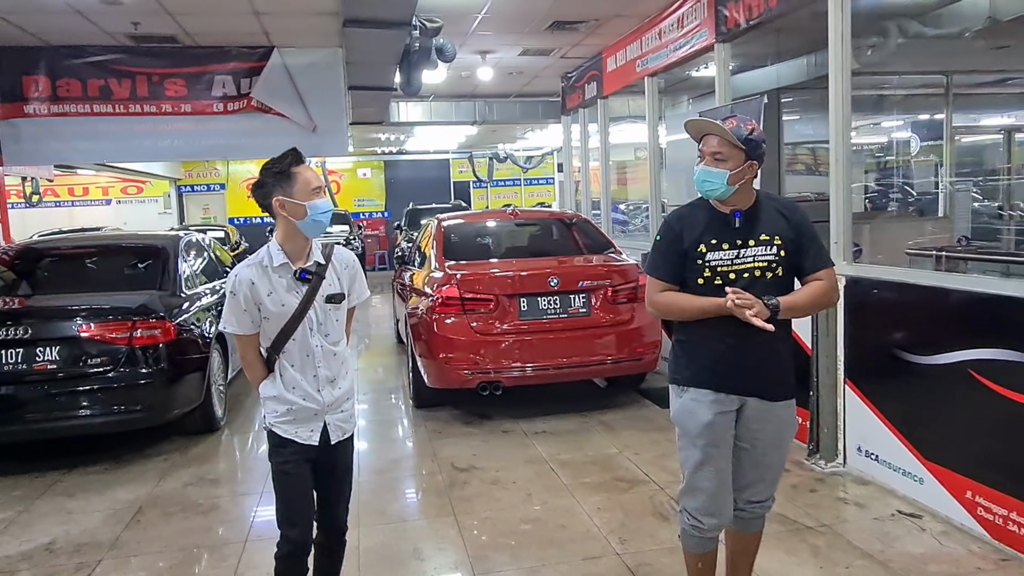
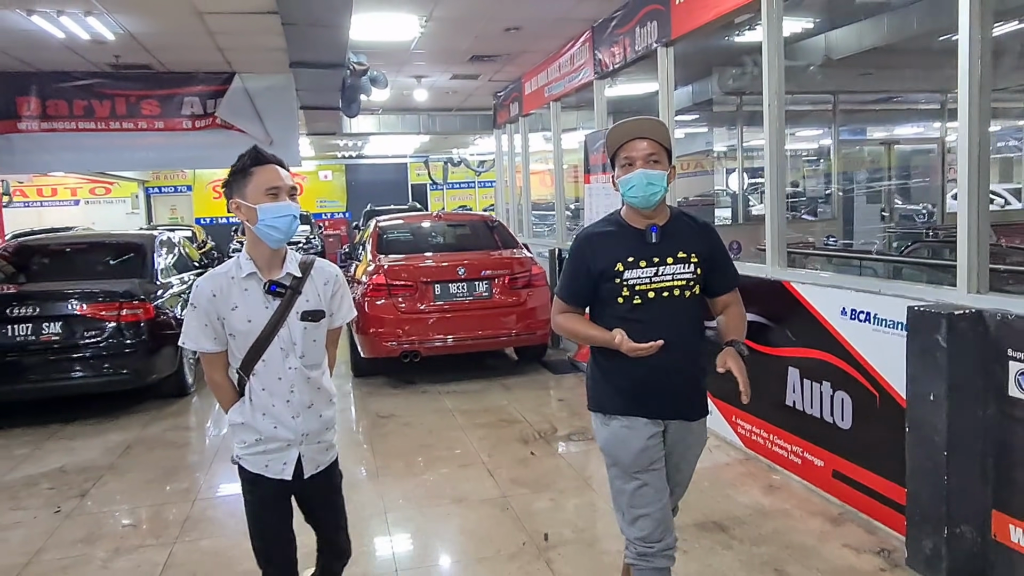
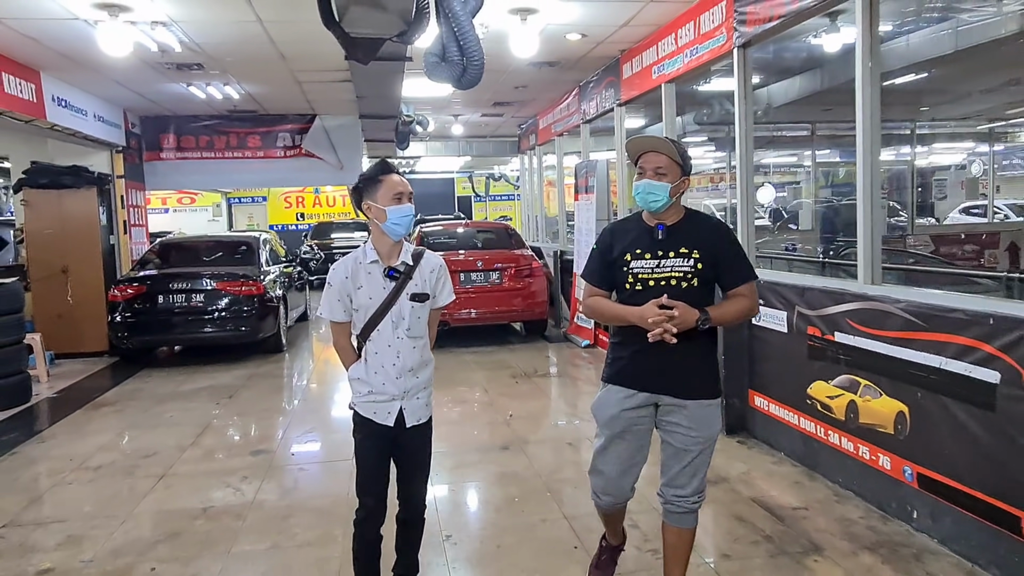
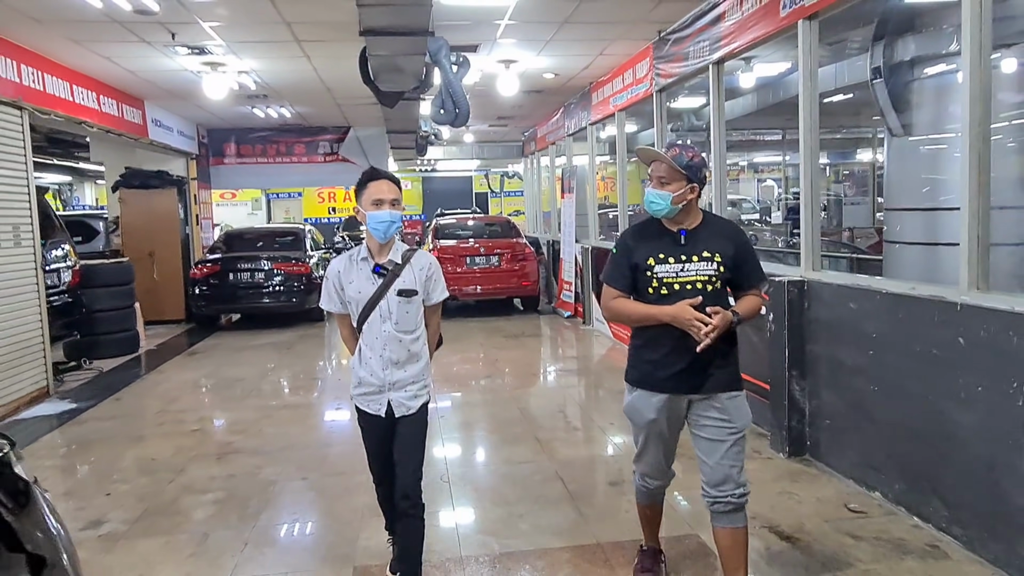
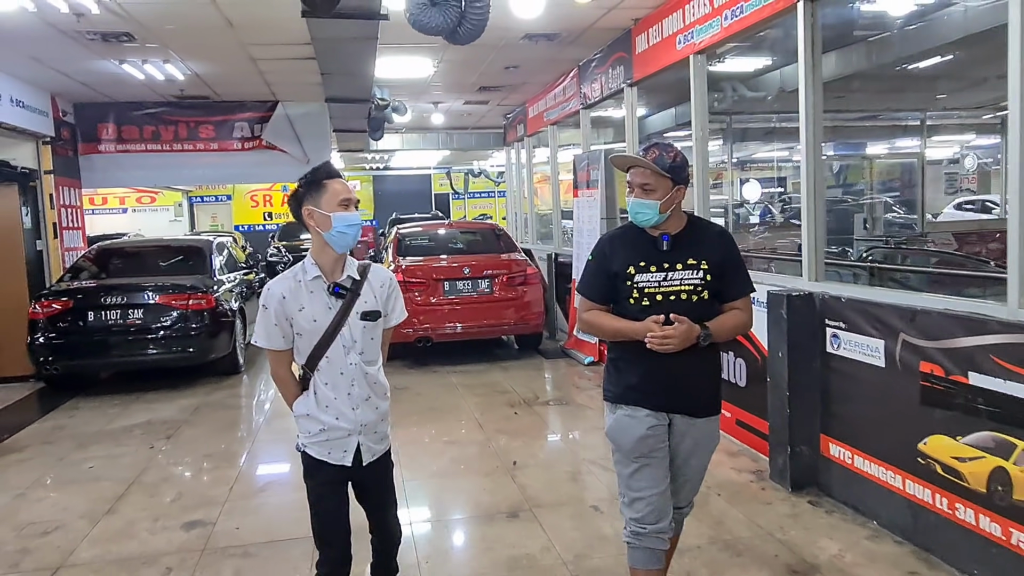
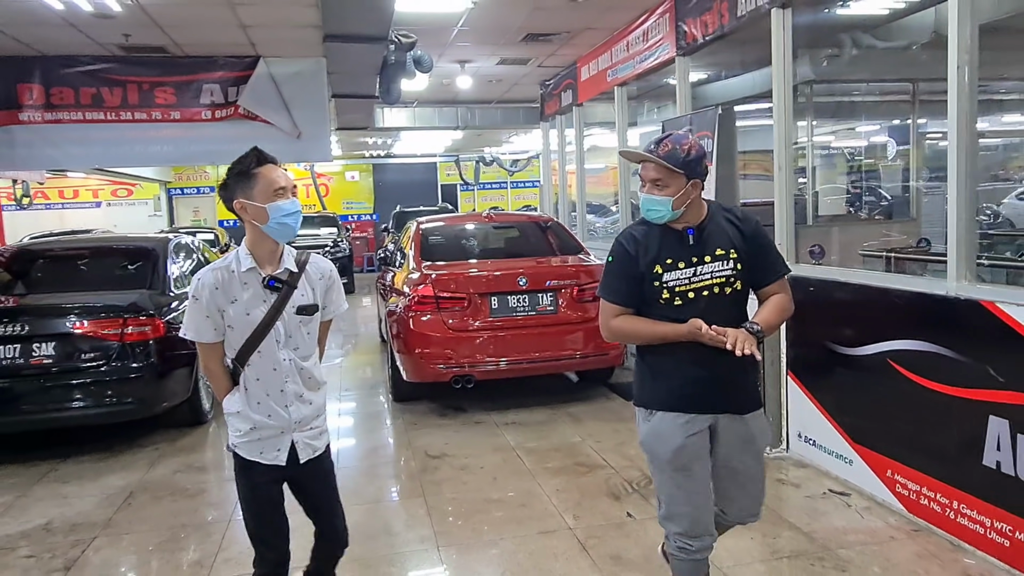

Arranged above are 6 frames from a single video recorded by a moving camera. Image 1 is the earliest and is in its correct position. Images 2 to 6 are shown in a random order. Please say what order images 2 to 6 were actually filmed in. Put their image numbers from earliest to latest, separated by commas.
6, 2, 5, 3, 4
